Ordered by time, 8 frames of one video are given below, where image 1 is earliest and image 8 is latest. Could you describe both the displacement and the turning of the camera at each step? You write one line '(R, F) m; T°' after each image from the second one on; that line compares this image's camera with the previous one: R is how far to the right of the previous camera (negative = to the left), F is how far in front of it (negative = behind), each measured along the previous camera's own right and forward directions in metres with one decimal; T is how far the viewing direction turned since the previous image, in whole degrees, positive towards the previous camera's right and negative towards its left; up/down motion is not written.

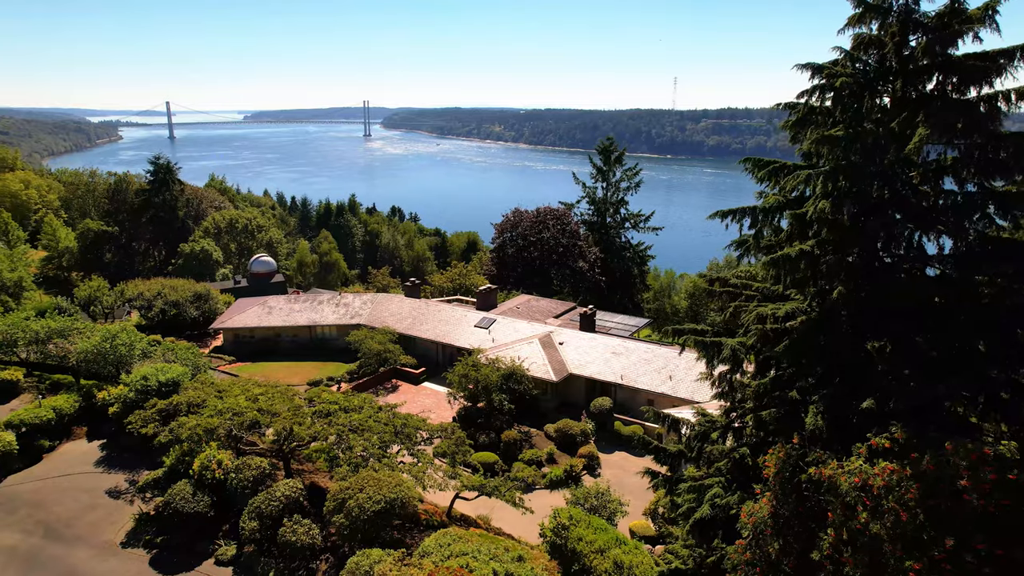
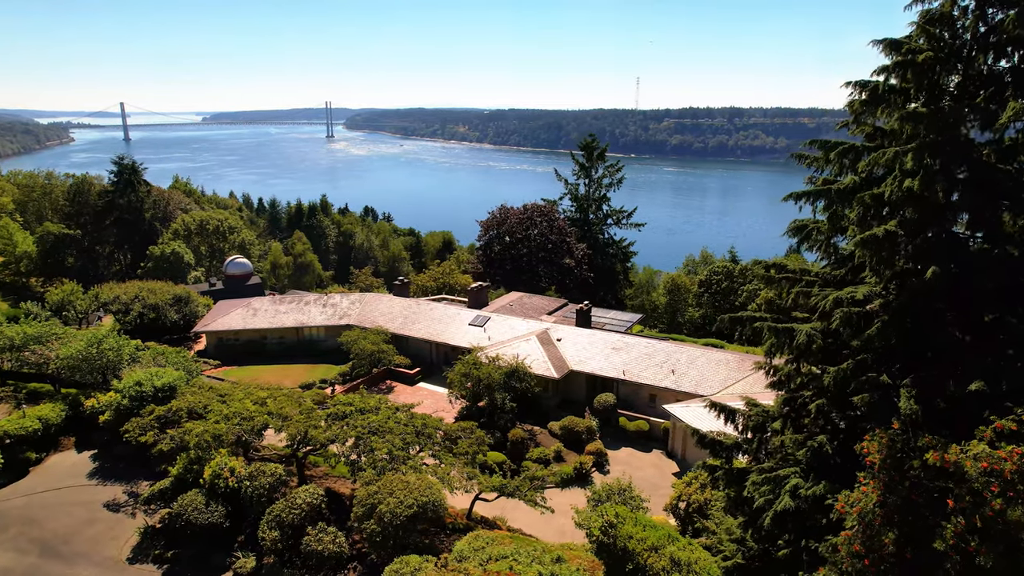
(-1.5, +0.6) m; +3°
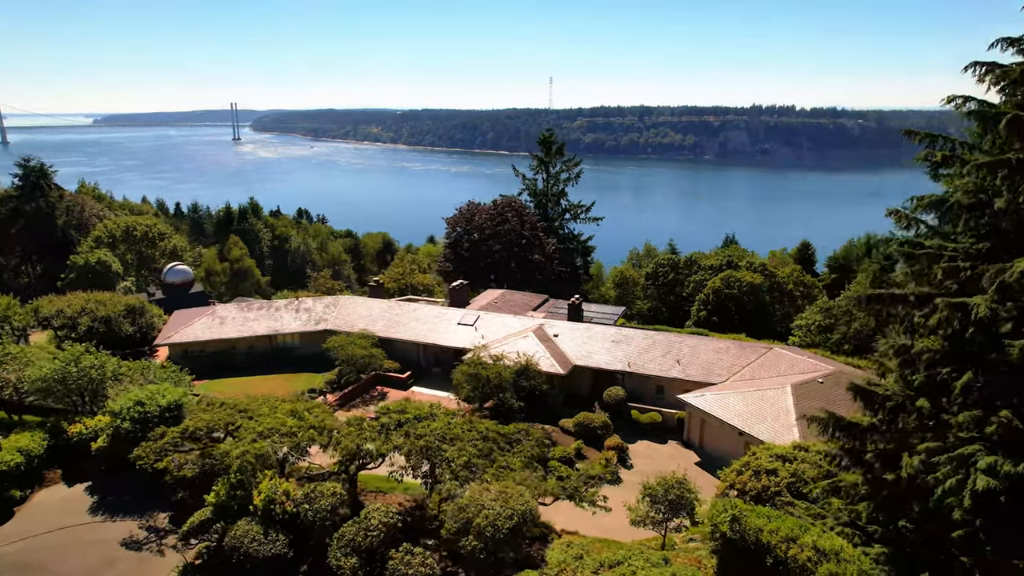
(-3.6, +1.2) m; +7°
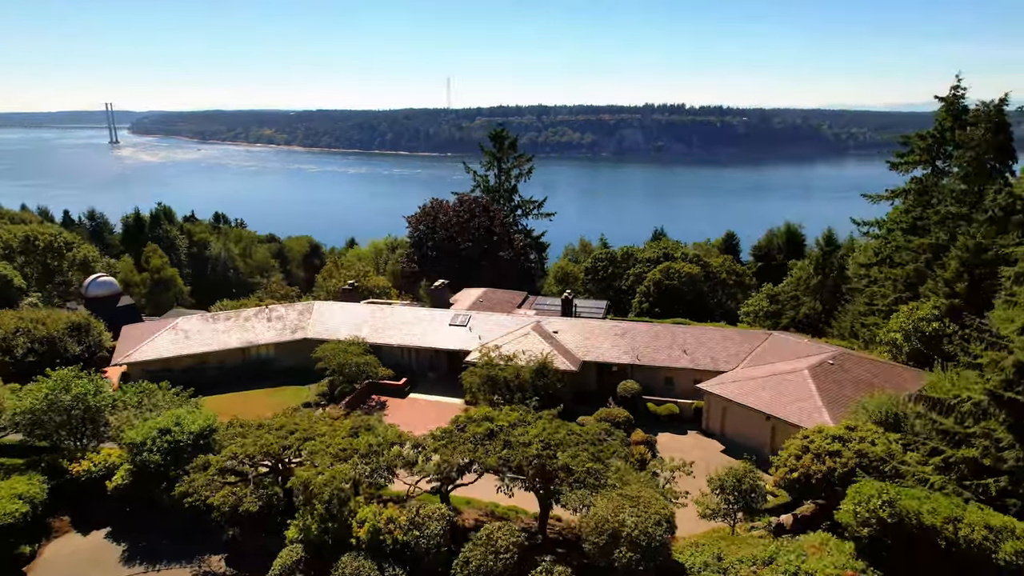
(-4.4, +1.4) m; +8°
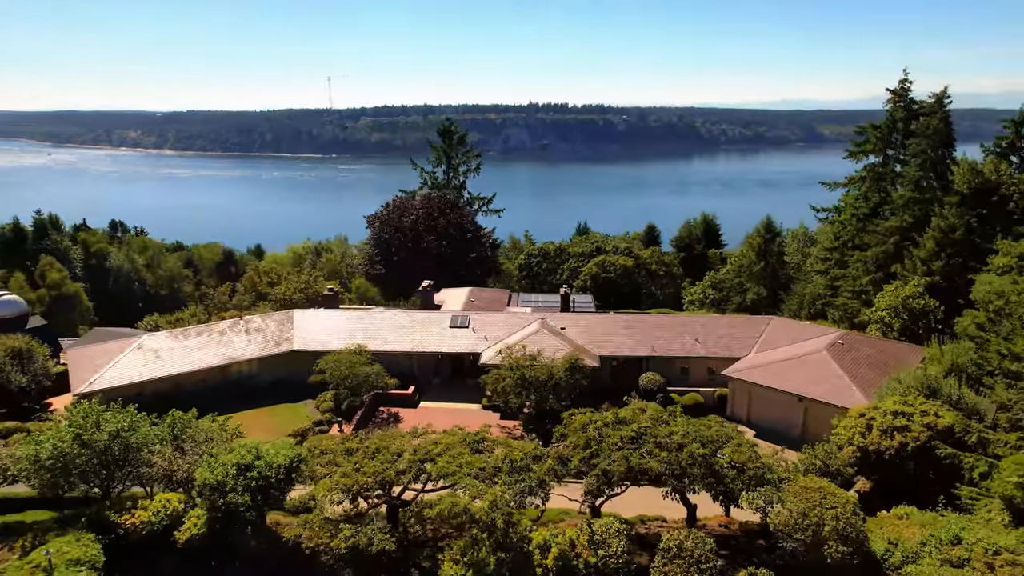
(-5.2, +1.6) m; +9°
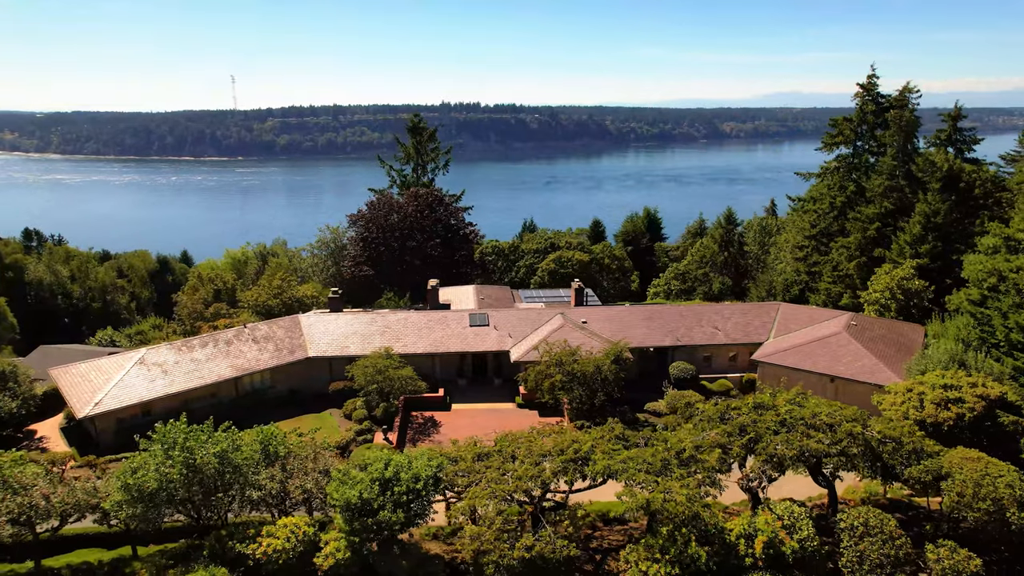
(-4.8, +0.8) m; +7°
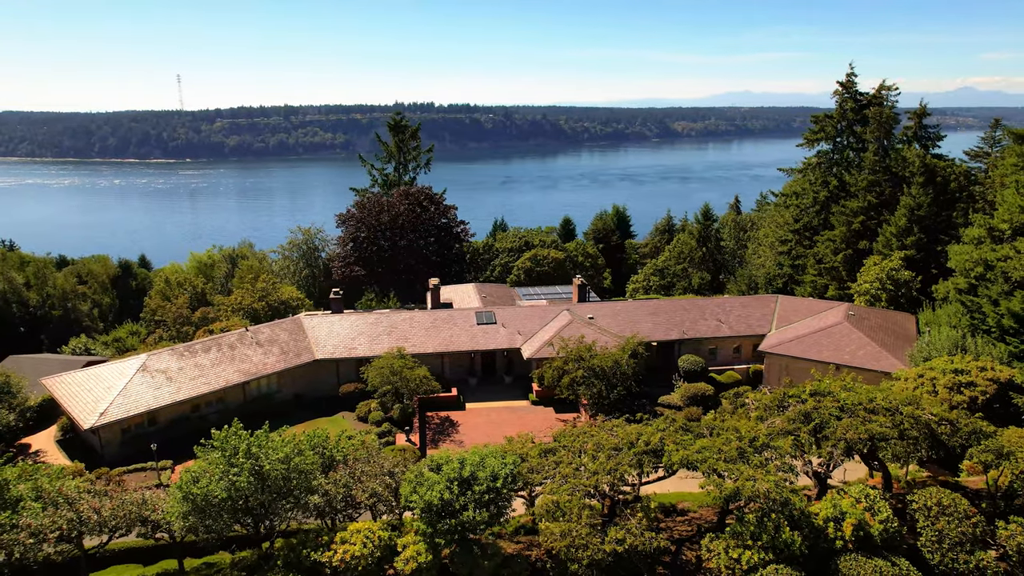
(-2.3, +0.2) m; +4°
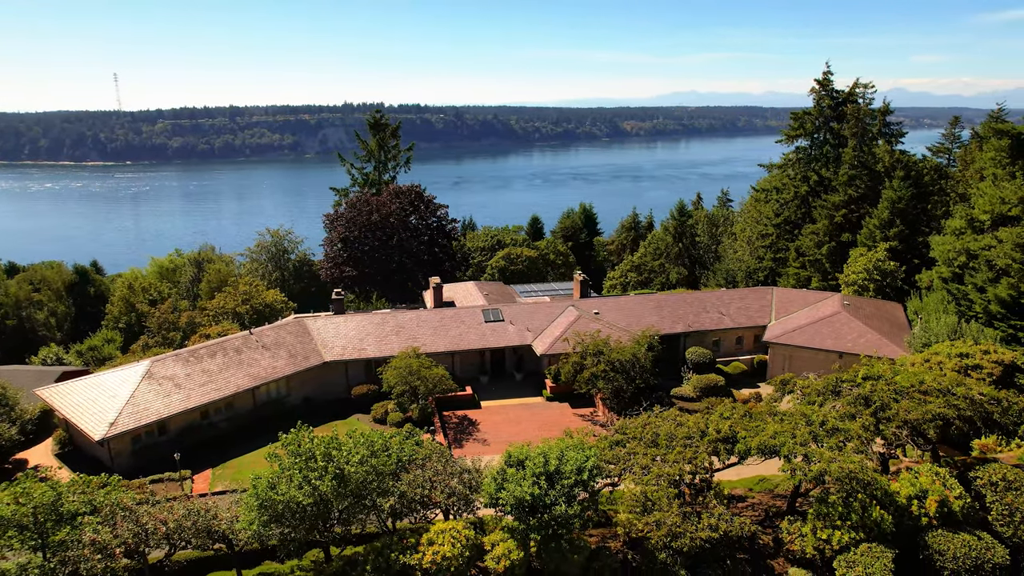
(-2.5, +0.2) m; +4°
